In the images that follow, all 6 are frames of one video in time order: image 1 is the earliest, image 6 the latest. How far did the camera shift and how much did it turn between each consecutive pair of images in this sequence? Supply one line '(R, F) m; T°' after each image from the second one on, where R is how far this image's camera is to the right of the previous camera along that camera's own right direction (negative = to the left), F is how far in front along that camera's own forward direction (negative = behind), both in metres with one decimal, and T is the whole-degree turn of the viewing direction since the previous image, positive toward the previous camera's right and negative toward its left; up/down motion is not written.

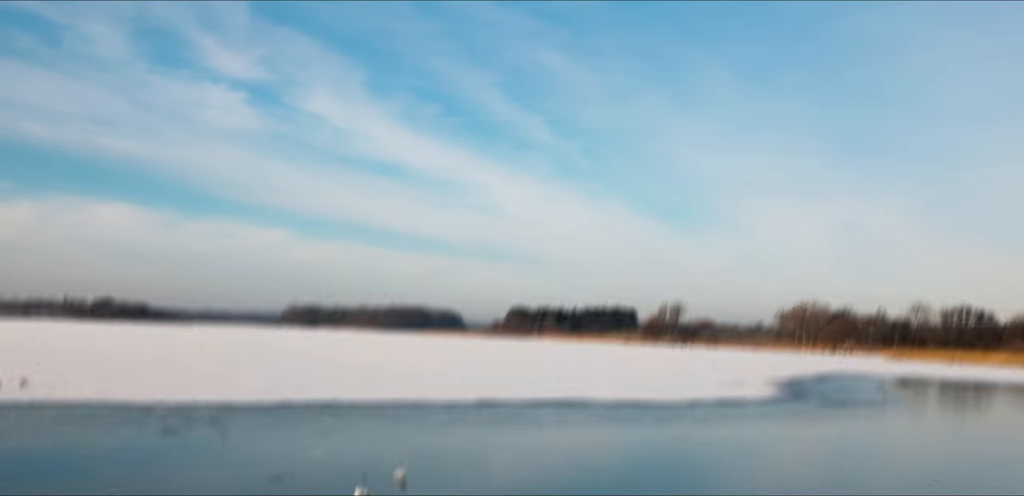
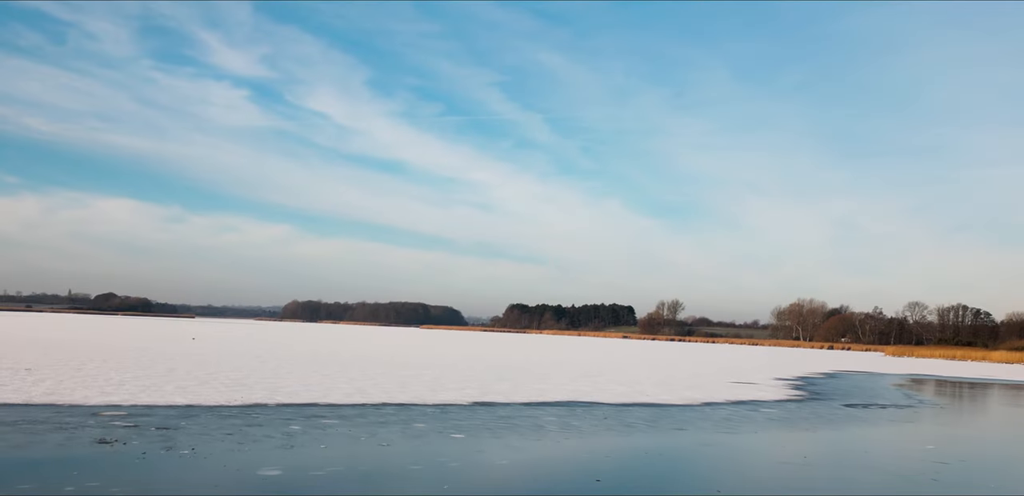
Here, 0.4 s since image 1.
(-0.6, -2.0) m; 0°
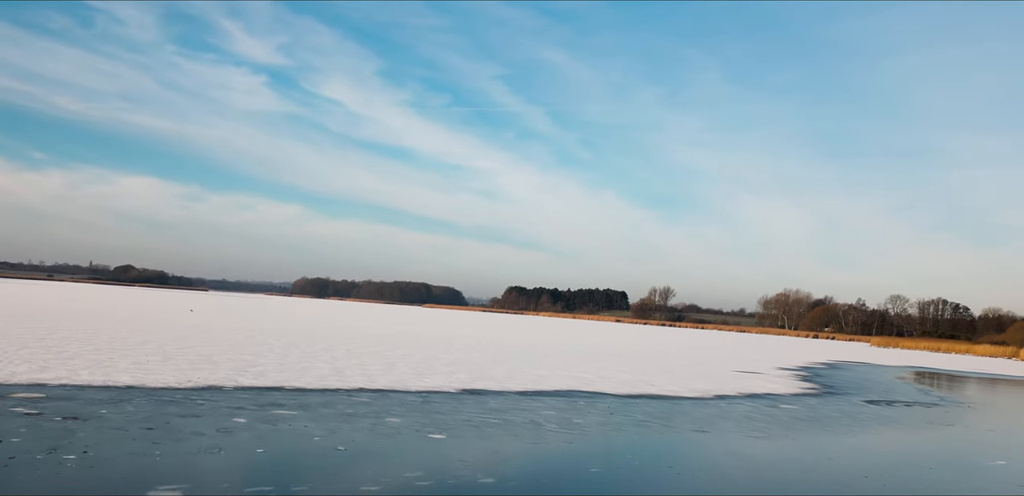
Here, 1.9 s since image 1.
(0.0, +1.3) m; 0°
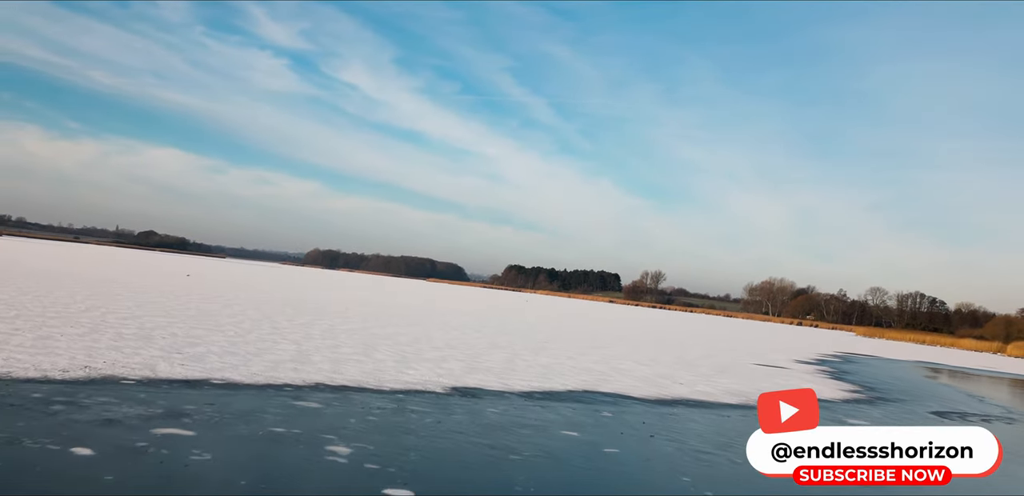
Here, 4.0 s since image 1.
(-0.1, +2.3) m; 0°
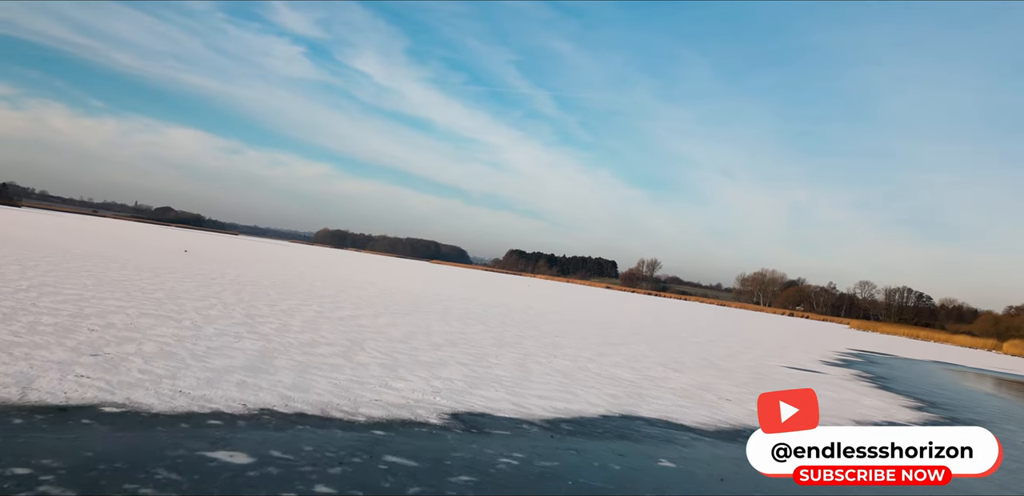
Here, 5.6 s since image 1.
(-0.2, +2.2) m; 0°
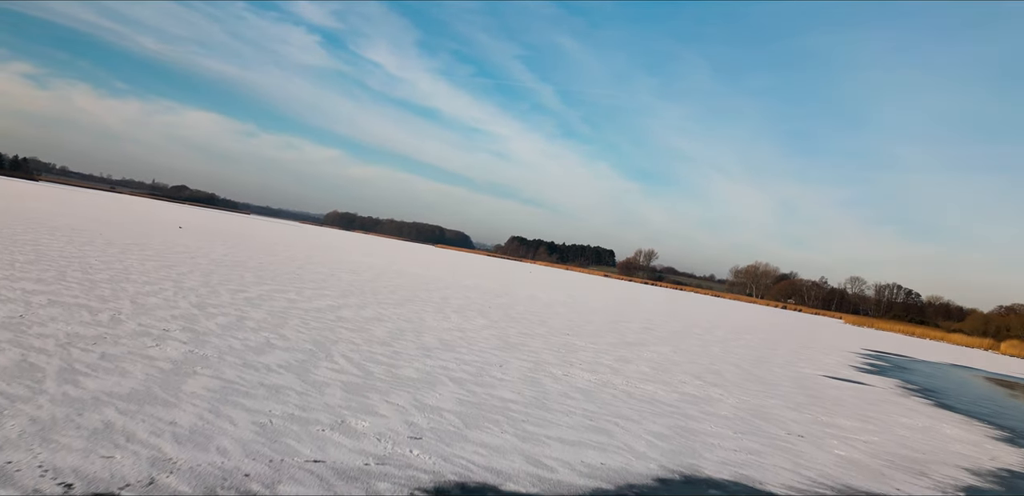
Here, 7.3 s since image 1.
(-0.1, +2.4) m; 0°
